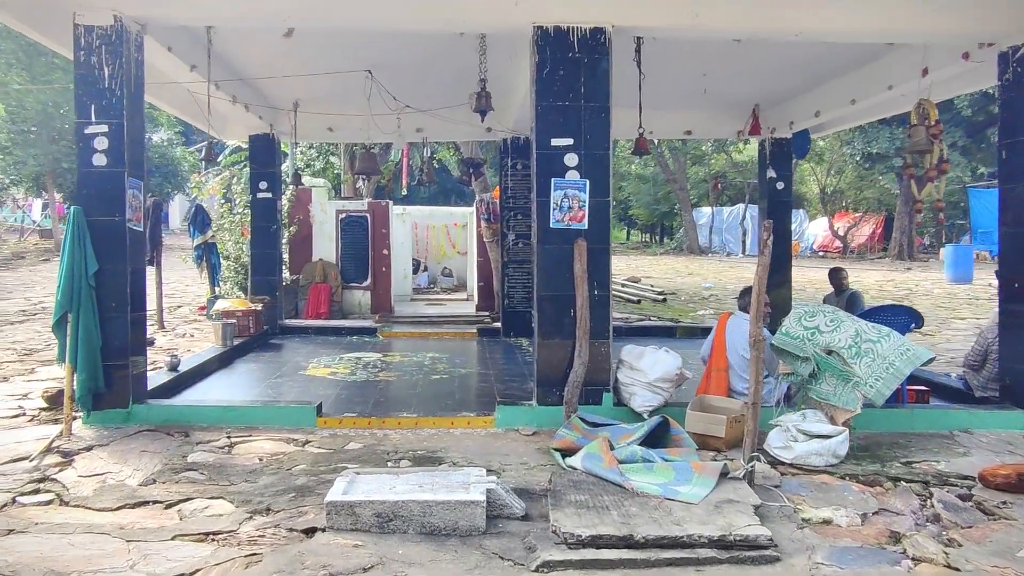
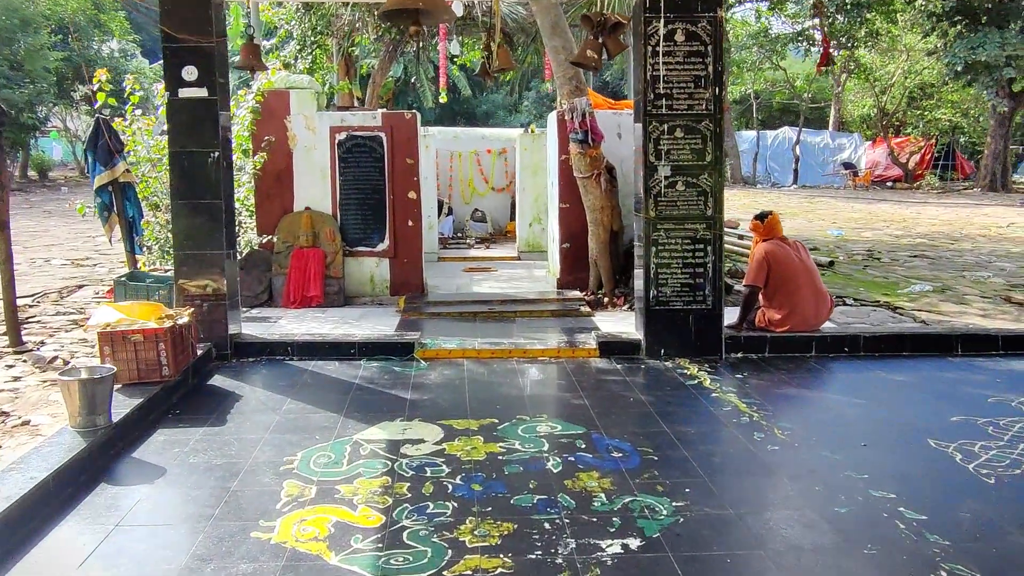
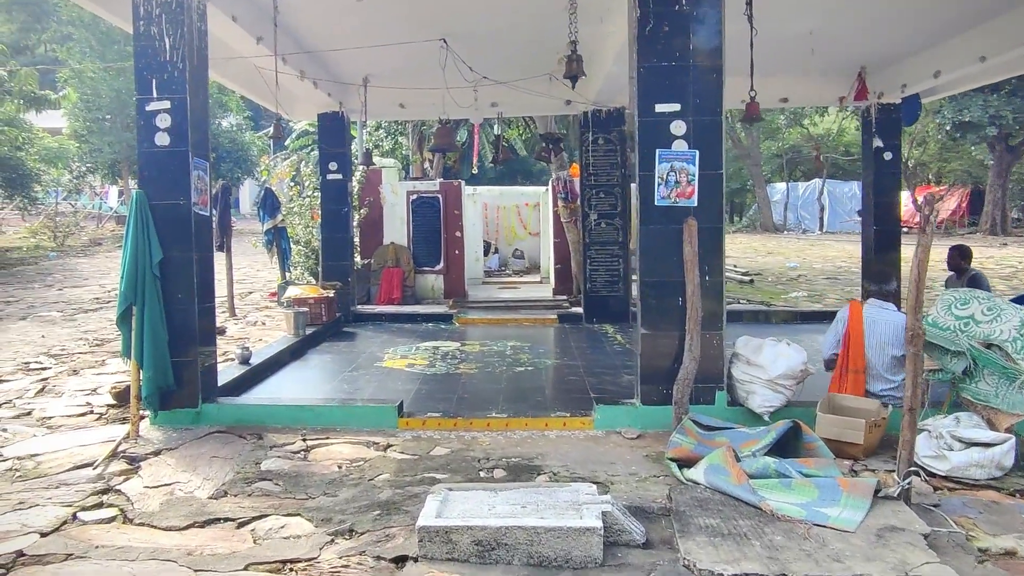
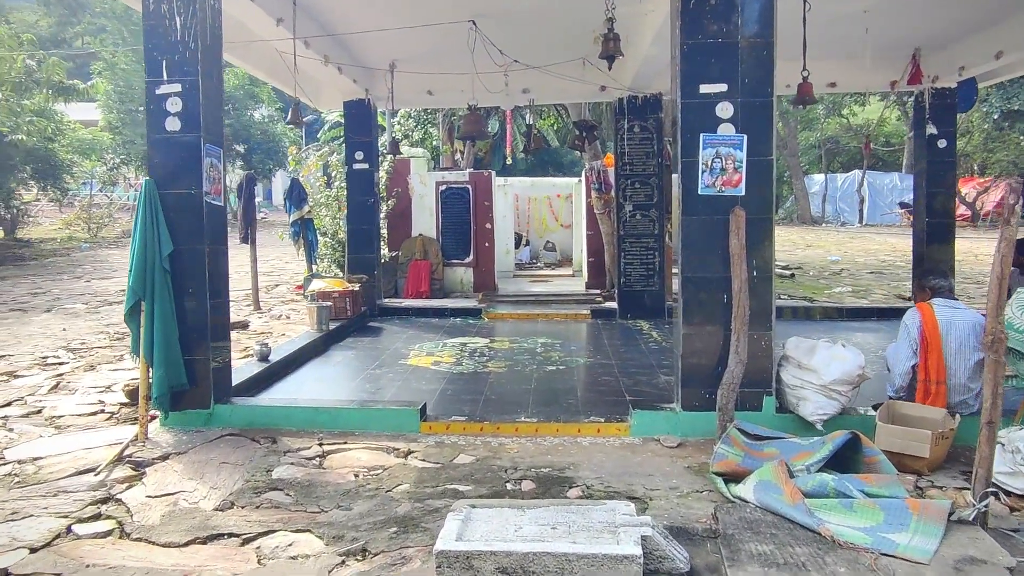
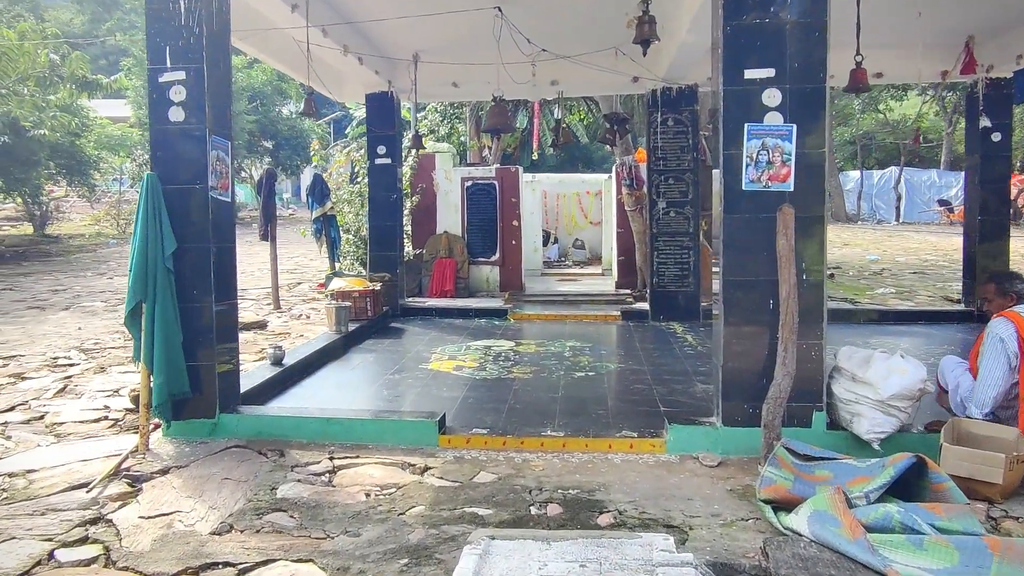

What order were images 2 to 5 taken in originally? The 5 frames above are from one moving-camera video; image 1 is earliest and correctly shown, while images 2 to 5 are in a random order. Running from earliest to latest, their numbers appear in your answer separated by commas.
3, 4, 5, 2
